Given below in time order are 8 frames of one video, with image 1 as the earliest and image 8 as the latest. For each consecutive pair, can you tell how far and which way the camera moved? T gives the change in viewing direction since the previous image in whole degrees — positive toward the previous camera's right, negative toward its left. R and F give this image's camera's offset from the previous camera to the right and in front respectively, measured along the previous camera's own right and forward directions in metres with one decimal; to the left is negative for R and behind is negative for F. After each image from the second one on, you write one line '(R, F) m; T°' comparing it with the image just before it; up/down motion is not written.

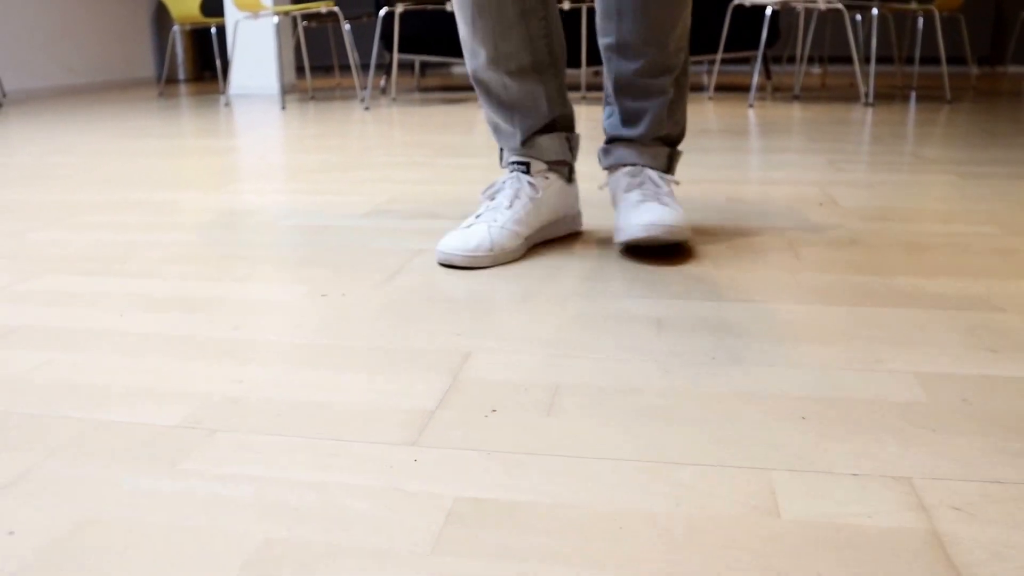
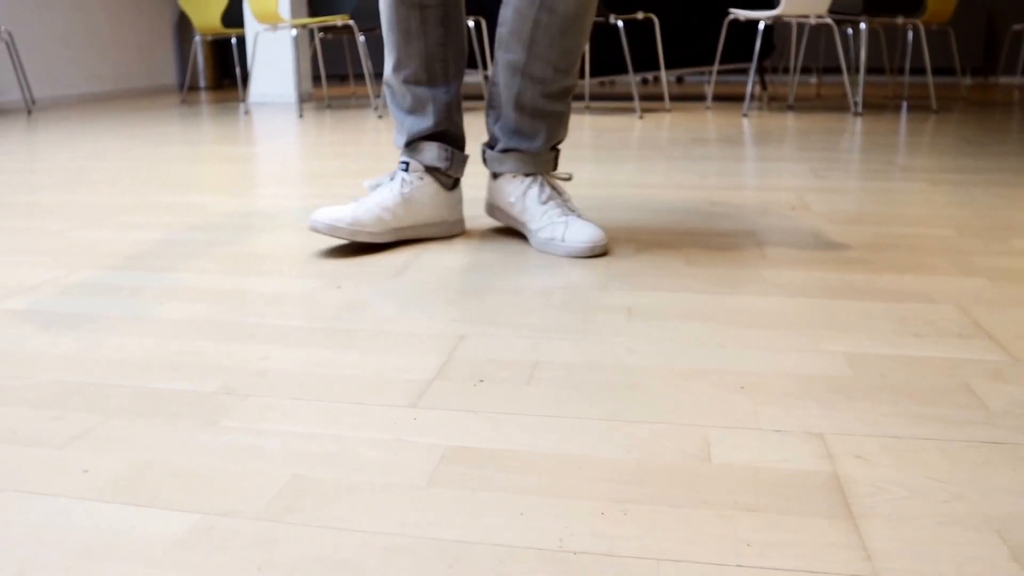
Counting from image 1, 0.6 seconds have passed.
(0.0, -0.1) m; -2°
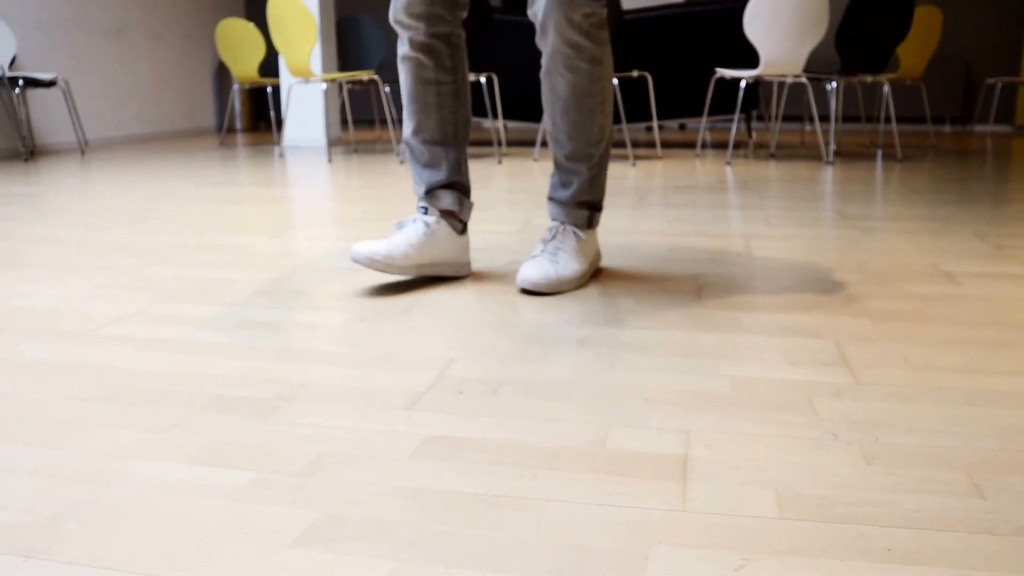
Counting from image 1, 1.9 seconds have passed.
(0.0, -0.3) m; -1°
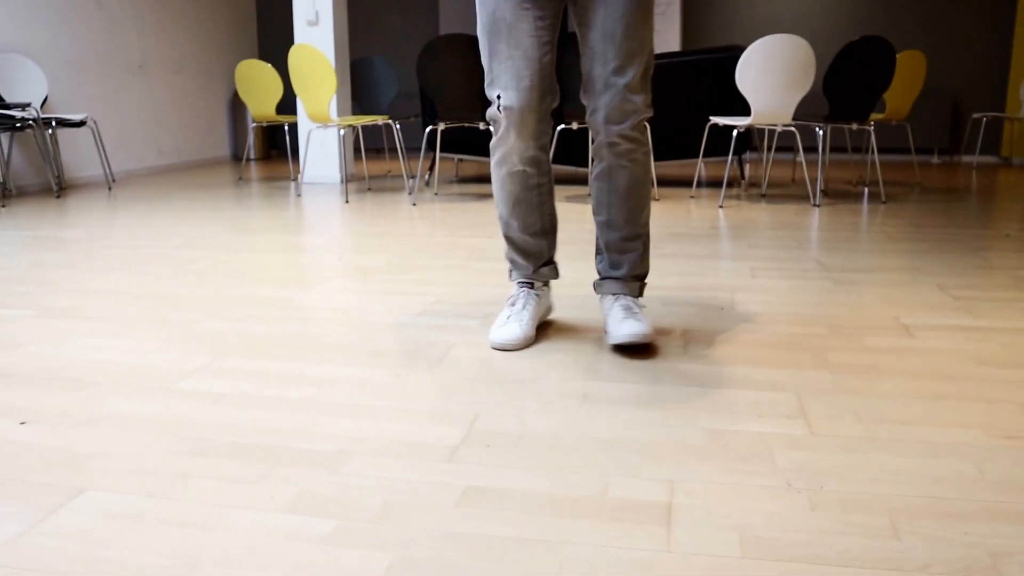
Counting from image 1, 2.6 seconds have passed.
(0.0, -0.2) m; 0°
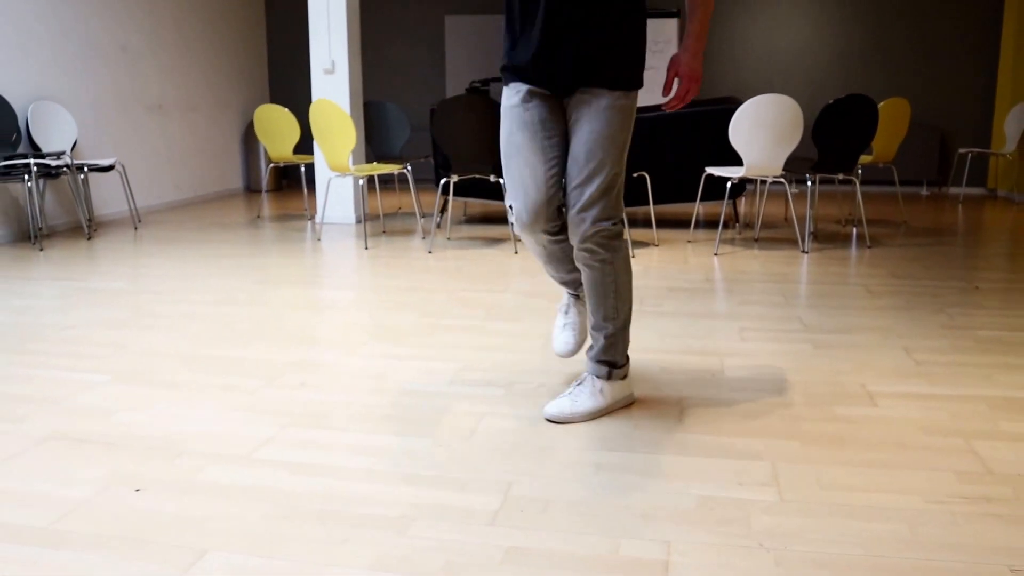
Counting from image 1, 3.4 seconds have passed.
(0.0, -0.3) m; 0°
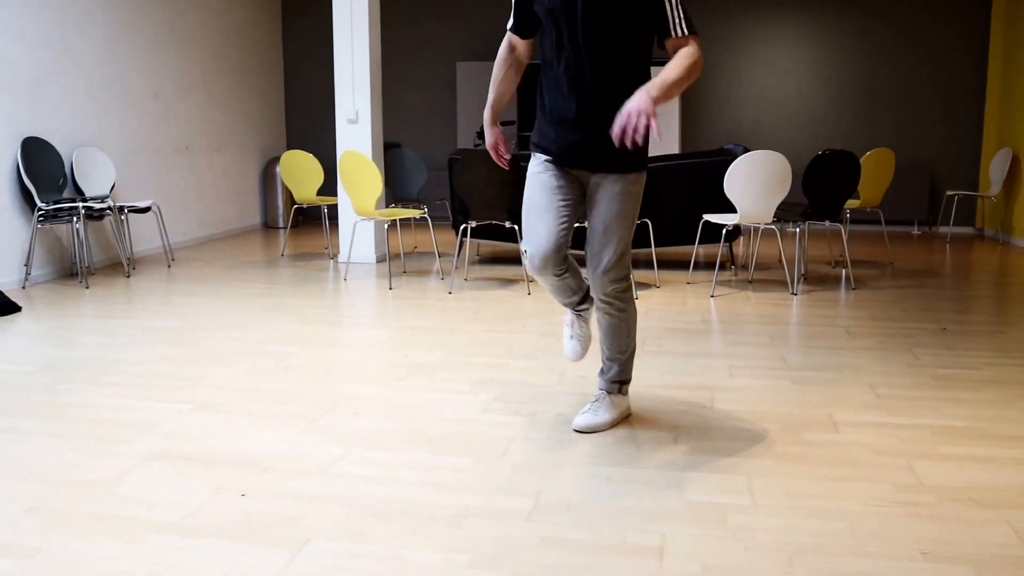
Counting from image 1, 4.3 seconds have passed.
(0.0, -0.4) m; 0°
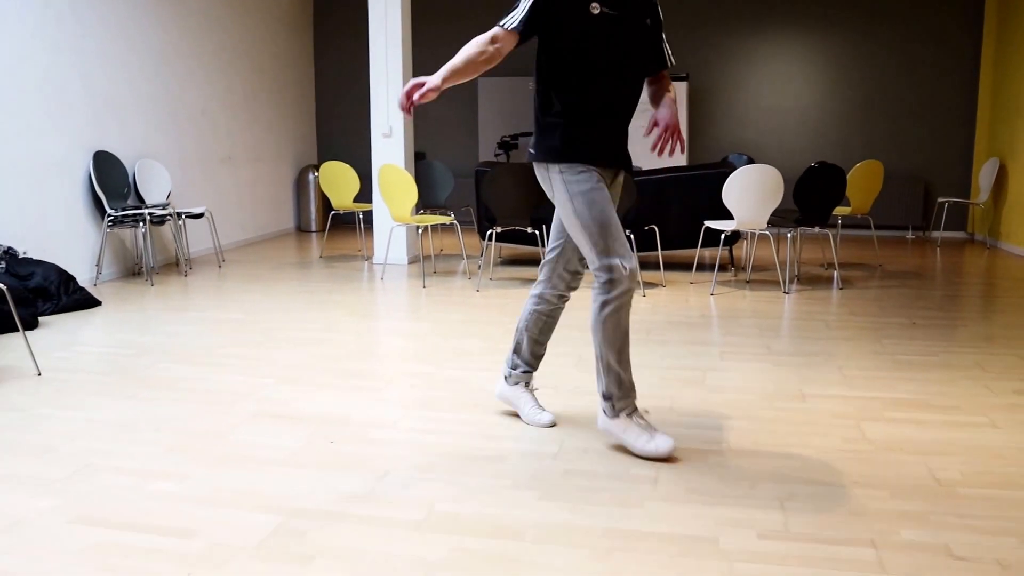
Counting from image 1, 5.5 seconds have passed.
(0.0, -0.6) m; -1°
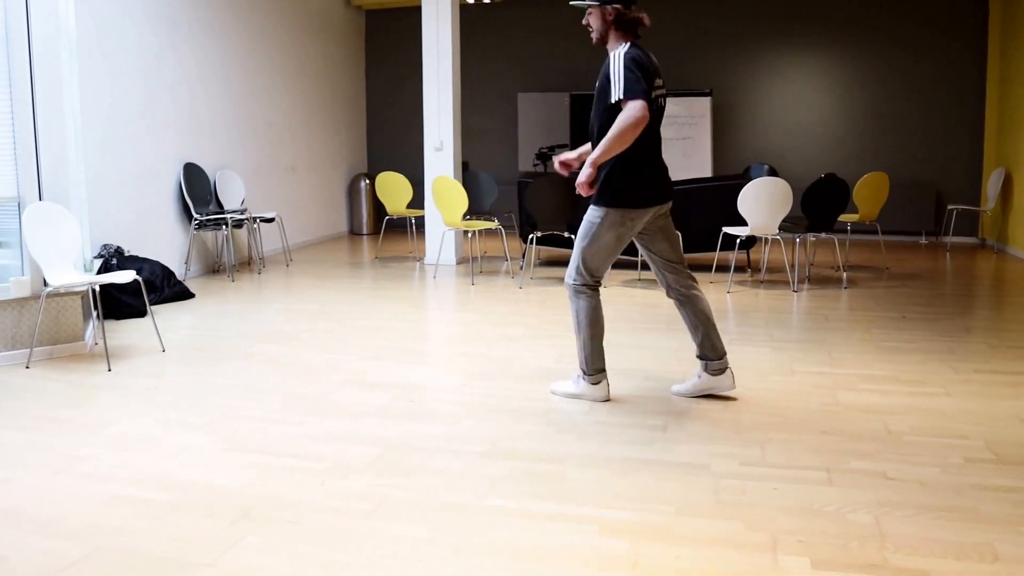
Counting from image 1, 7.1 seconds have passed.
(0.0, -0.7) m; -2°
